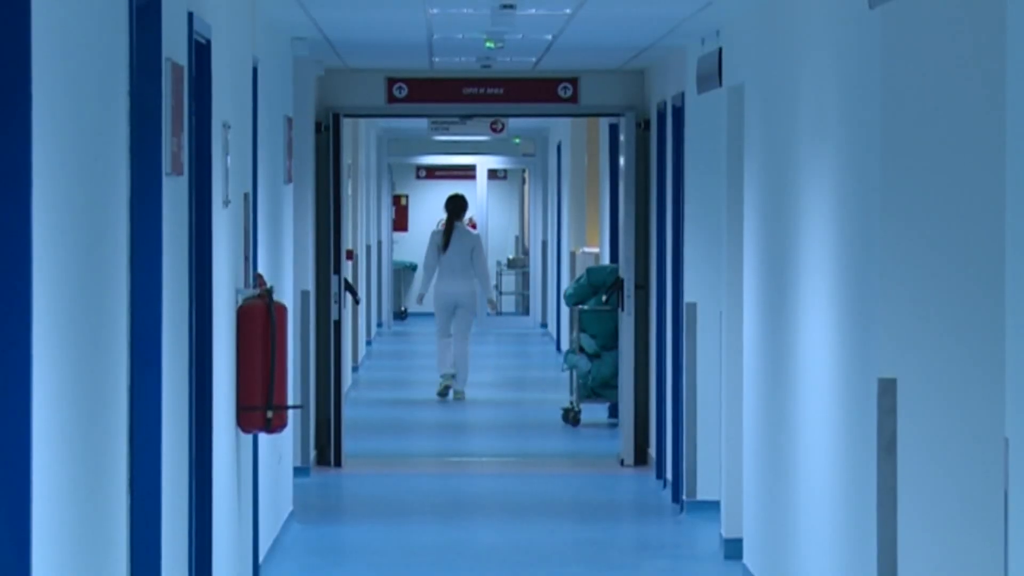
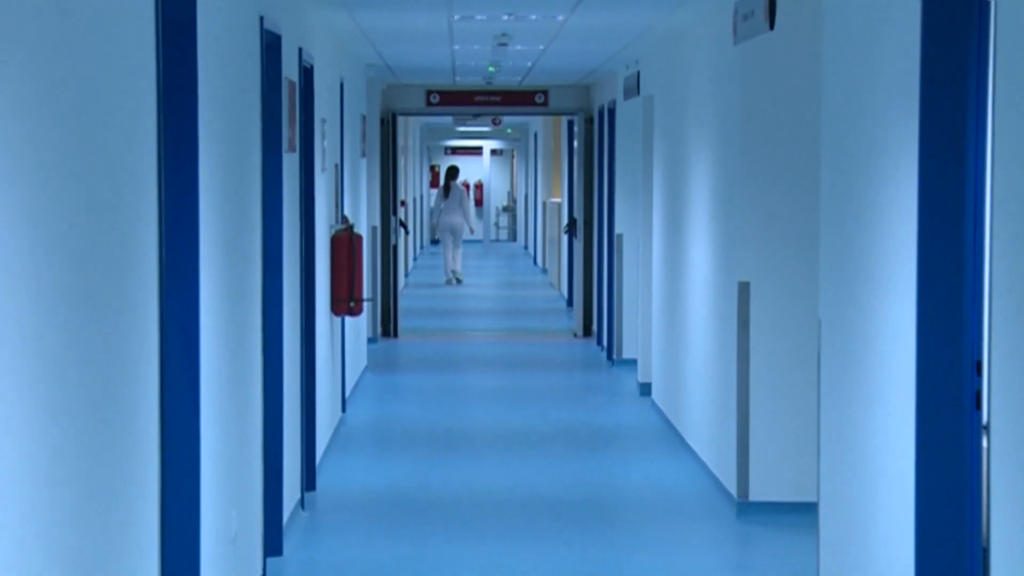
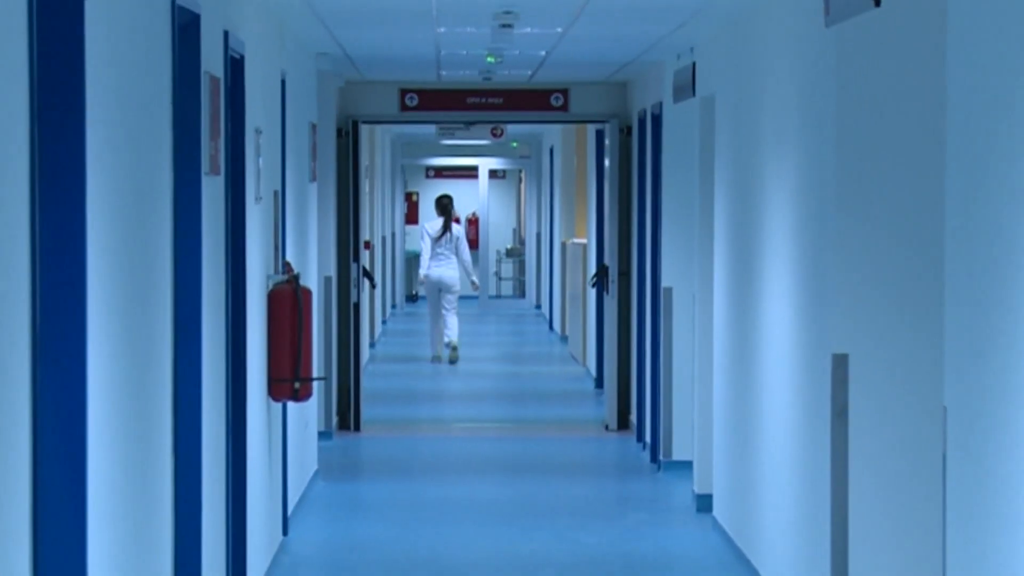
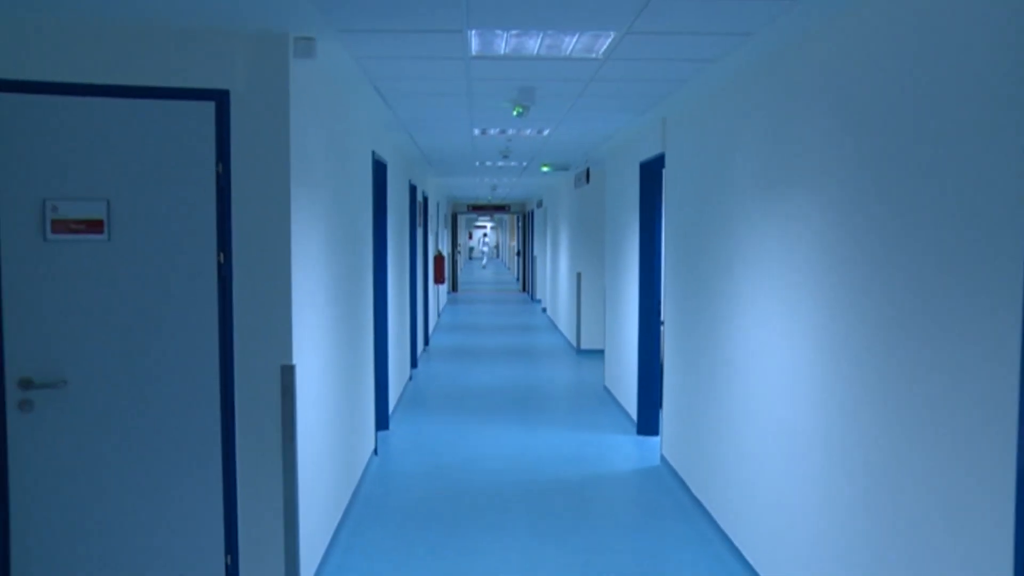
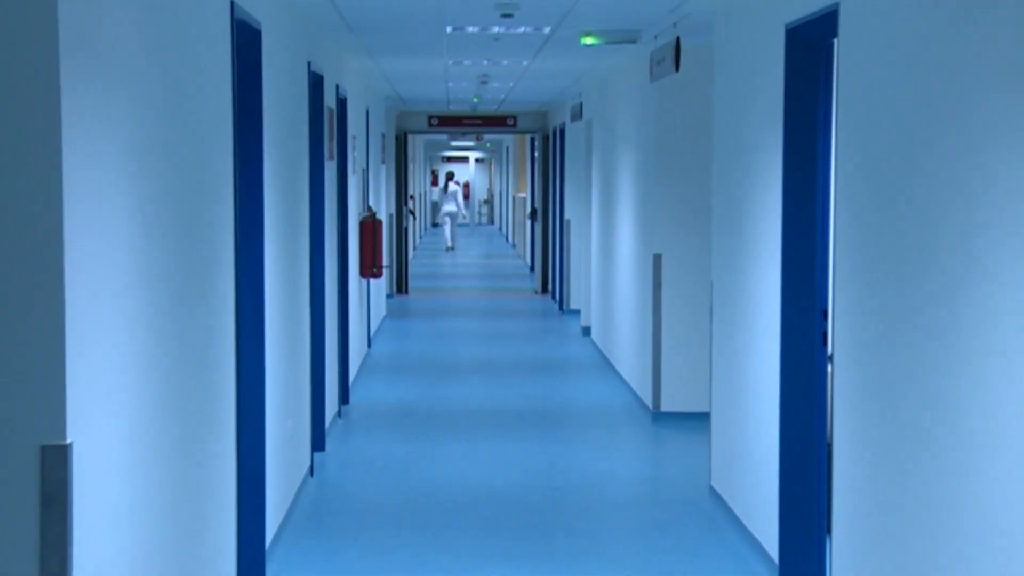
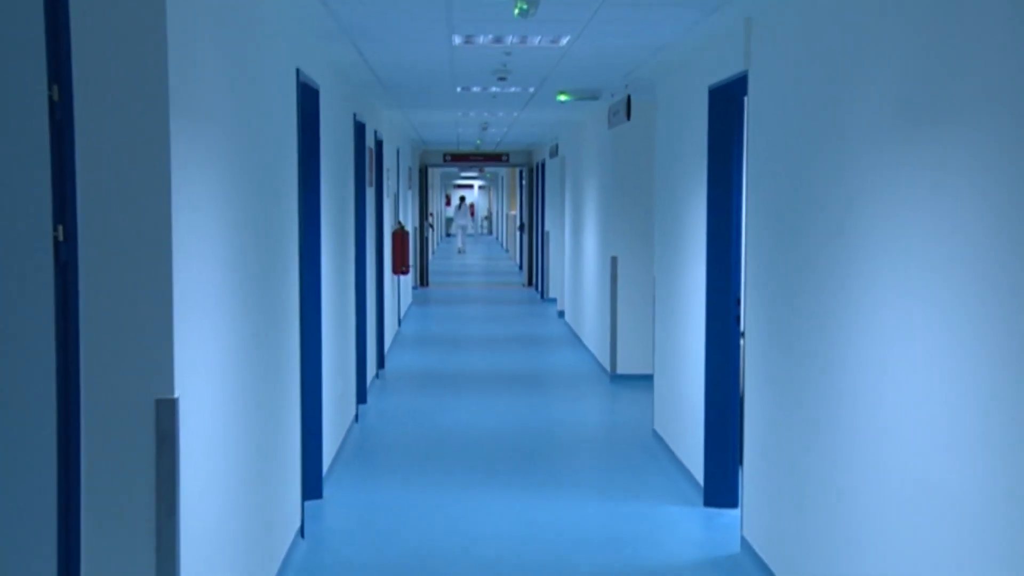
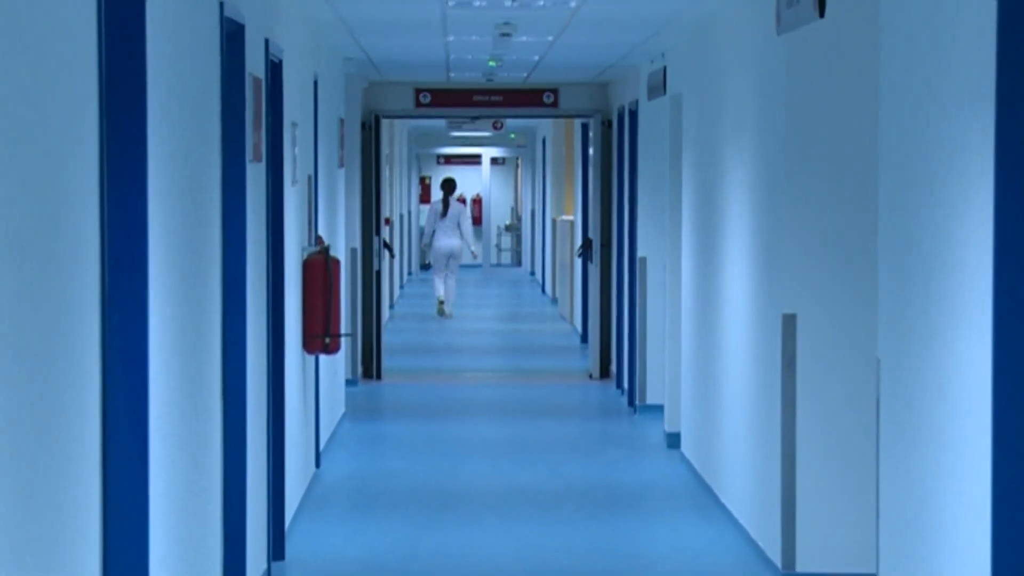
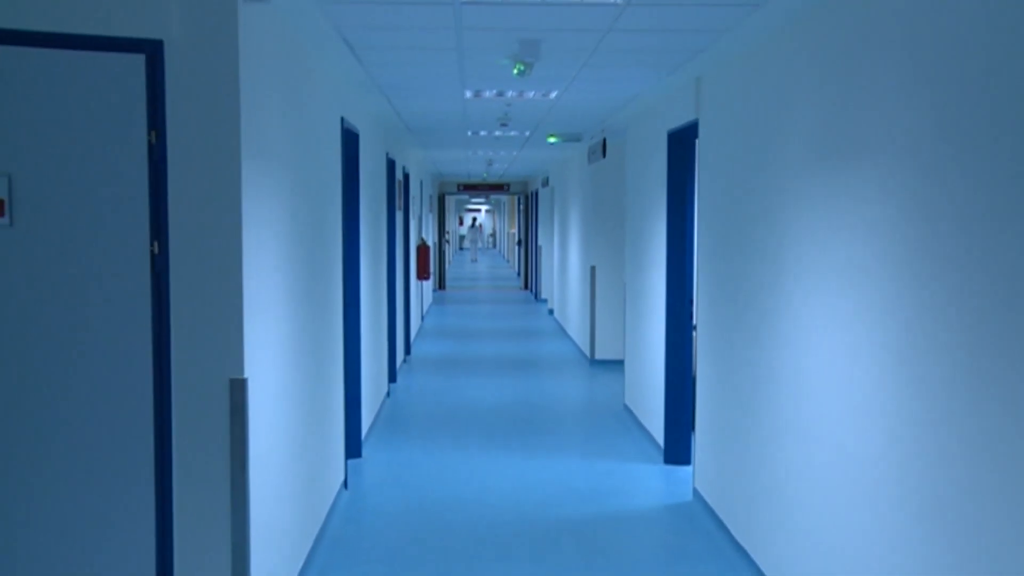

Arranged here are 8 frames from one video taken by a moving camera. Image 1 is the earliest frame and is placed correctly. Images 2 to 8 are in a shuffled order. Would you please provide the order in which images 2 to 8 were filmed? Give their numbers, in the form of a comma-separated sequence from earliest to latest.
3, 7, 2, 5, 6, 8, 4
